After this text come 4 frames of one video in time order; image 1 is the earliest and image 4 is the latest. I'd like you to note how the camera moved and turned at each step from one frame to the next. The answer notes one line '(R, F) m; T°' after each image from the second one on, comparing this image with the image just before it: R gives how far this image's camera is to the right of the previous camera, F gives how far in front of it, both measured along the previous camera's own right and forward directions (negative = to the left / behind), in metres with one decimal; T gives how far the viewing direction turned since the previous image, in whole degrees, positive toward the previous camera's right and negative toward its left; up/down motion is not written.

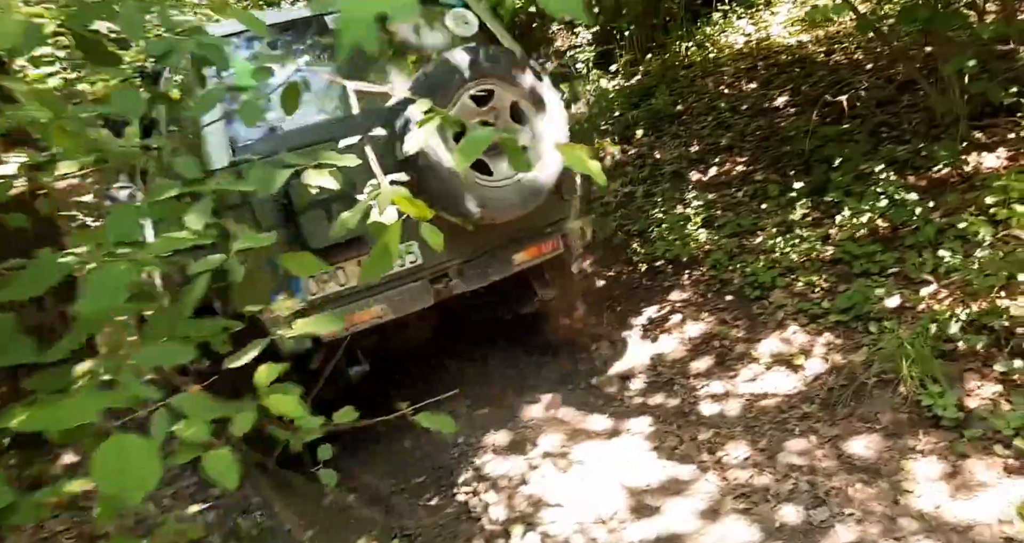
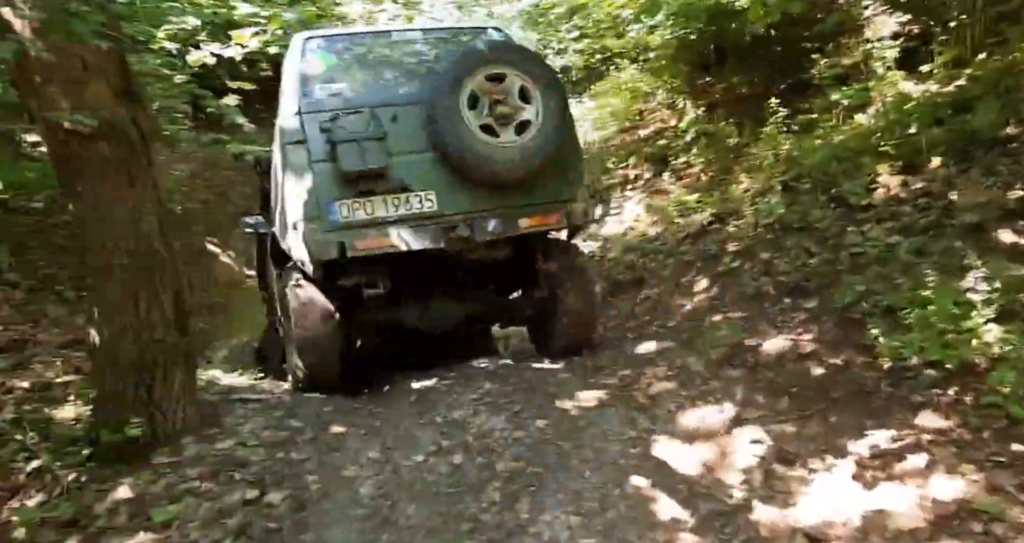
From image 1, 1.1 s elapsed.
(+0.5, +2.0) m; -17°
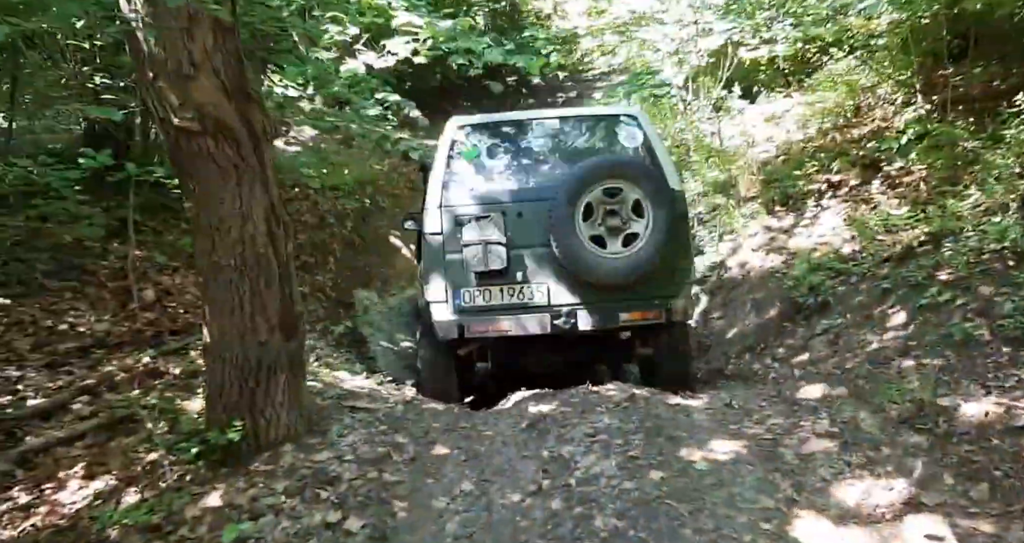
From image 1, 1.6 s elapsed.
(+0.4, +0.8) m; -13°
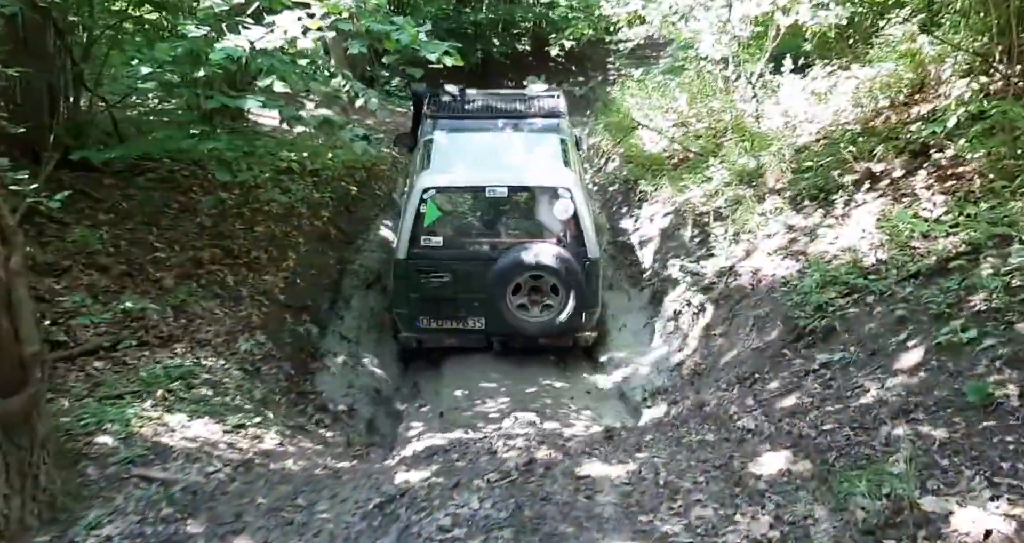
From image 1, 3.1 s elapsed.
(+0.9, +1.2) m; -5°
